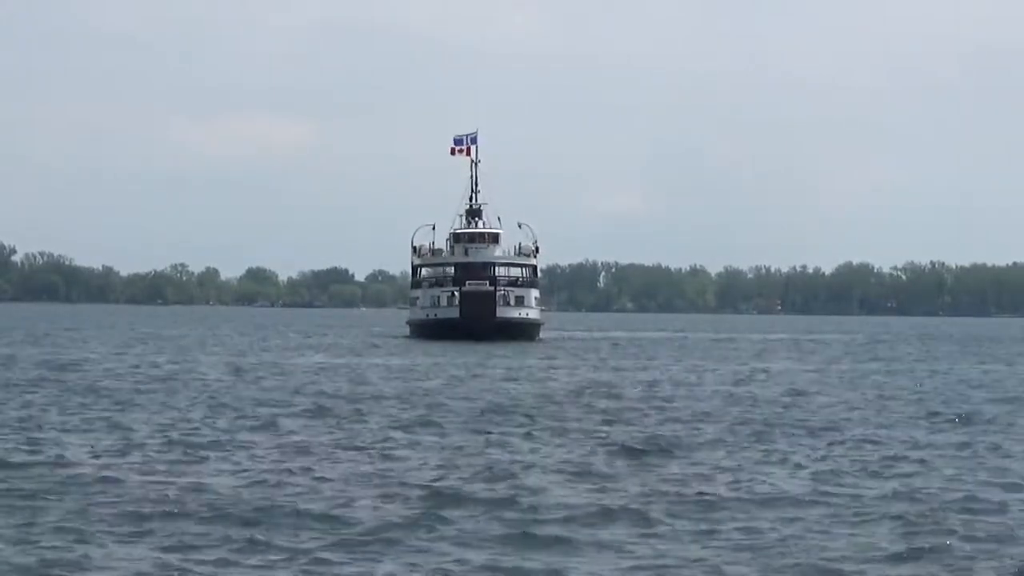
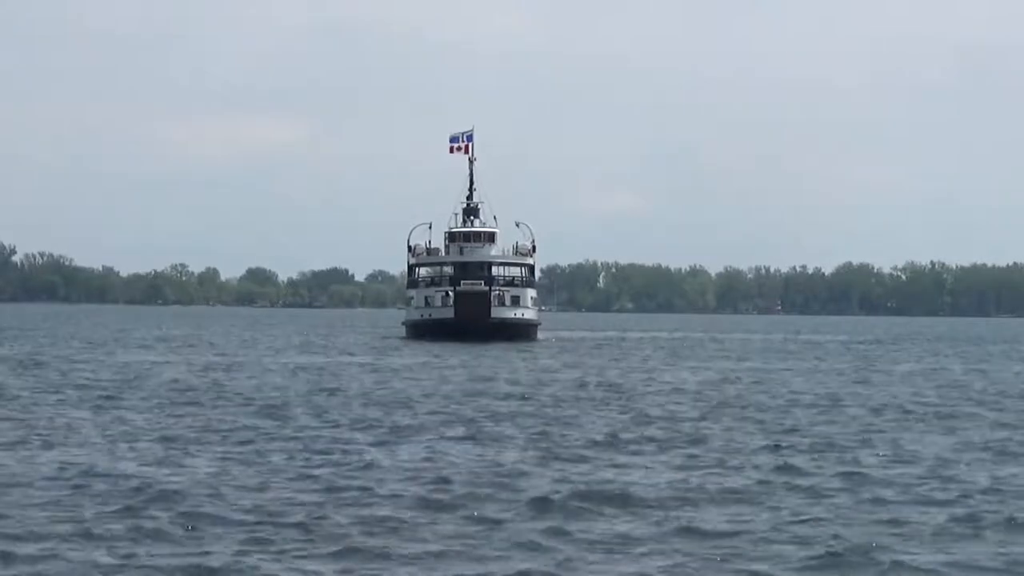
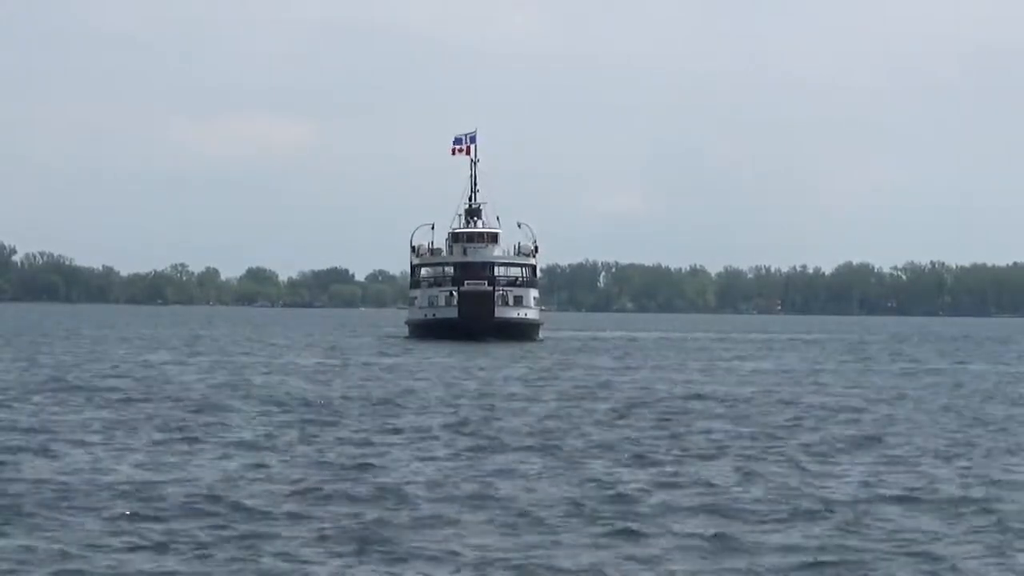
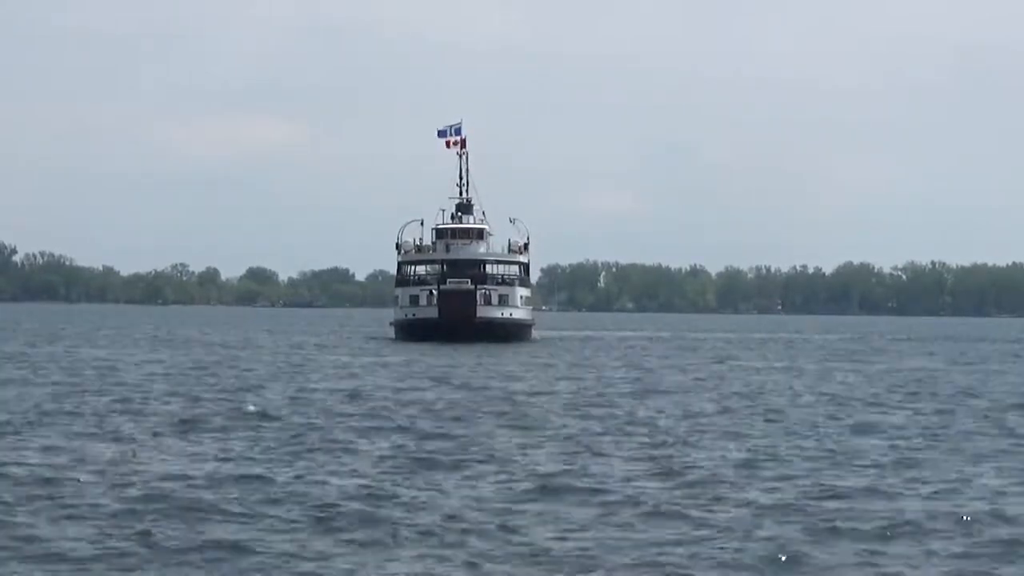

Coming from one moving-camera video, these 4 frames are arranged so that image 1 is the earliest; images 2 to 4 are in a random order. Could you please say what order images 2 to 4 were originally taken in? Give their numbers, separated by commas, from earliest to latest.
3, 2, 4
